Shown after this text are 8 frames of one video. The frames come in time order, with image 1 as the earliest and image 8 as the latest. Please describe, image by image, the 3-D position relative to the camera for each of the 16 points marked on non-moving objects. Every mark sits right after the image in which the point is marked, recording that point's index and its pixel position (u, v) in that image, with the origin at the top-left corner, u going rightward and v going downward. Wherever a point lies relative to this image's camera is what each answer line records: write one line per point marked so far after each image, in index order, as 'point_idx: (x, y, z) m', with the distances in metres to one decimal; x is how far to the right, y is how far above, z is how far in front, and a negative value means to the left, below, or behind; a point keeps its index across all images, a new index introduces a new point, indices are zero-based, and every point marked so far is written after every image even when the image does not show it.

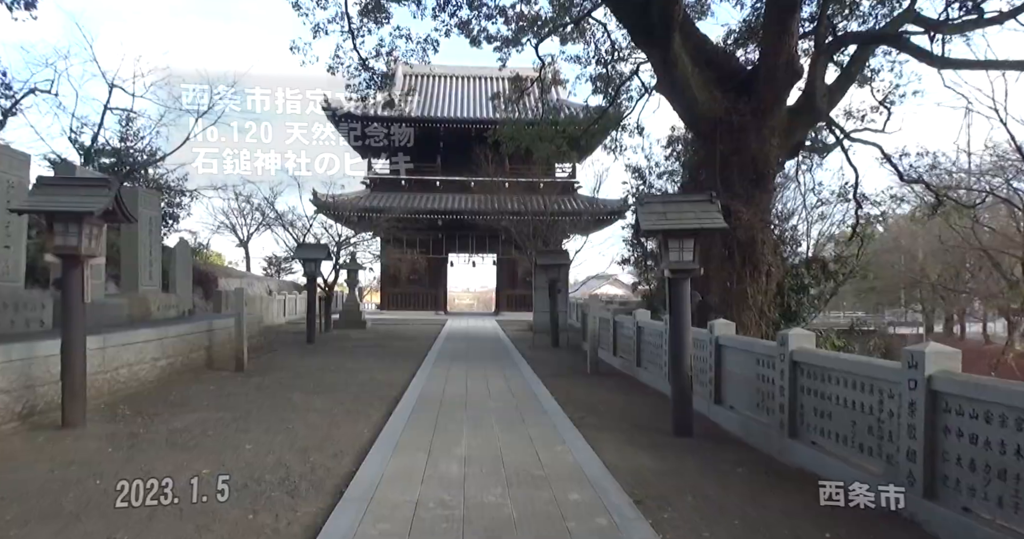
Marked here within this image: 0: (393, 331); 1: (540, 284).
0: (-3.2, -1.6, +16.3) m
1: (+0.6, -0.3, +13.9) m
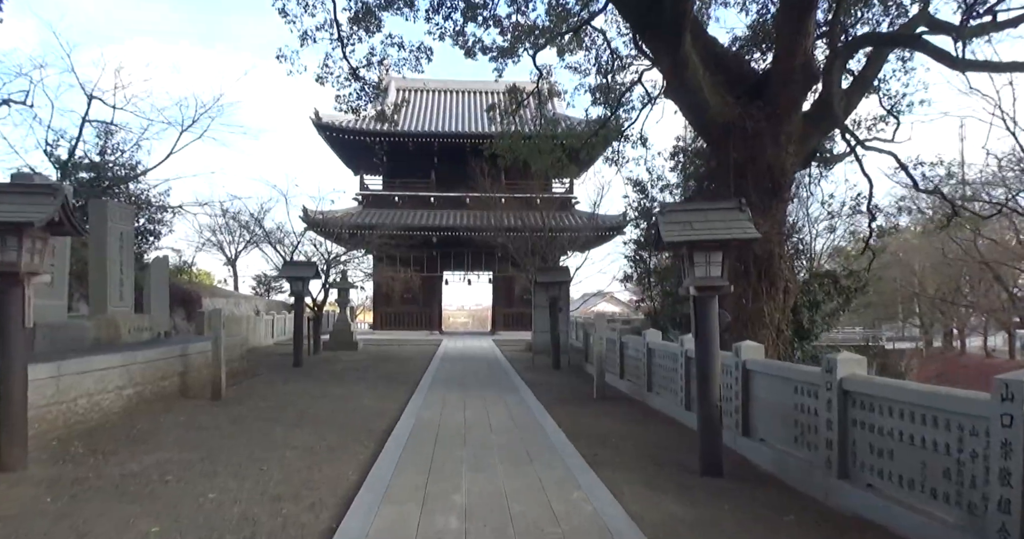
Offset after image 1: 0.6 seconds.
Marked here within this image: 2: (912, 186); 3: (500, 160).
0: (-3.3, -2.1, +15.6) m
1: (+0.6, -0.7, +13.3) m
2: (+6.9, +1.4, +10.6) m
3: (-0.3, +2.9, +16.1) m
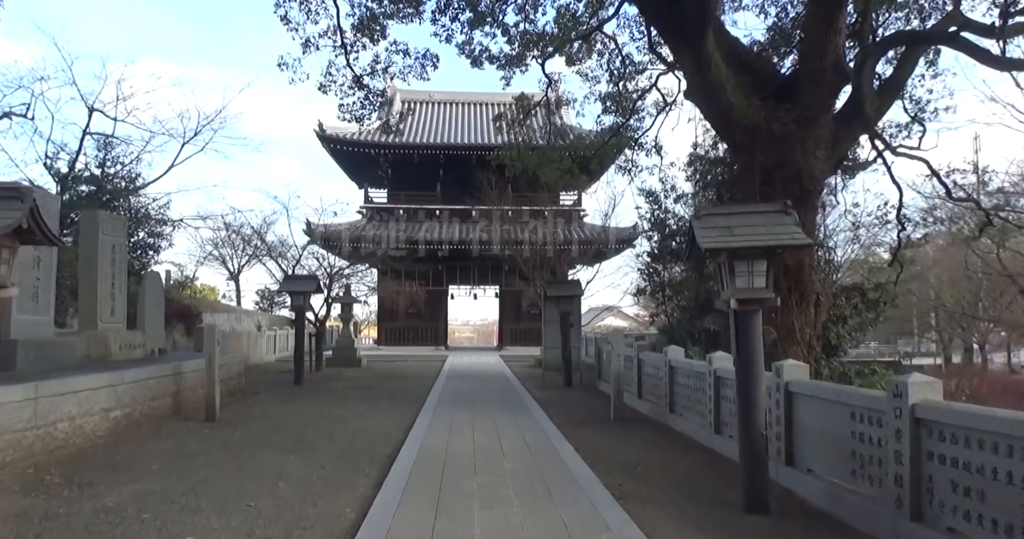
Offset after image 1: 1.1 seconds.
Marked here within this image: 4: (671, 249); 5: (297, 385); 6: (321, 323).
0: (-3.1, -2.5, +15.1) m
1: (+0.8, -1.0, +12.8) m
2: (+7.1, +1.2, +10.1) m
3: (-0.1, +2.5, +15.6) m
4: (+3.3, +0.4, +12.9) m
5: (-4.0, -2.1, +11.3) m
6: (-4.3, -1.2, +13.7) m
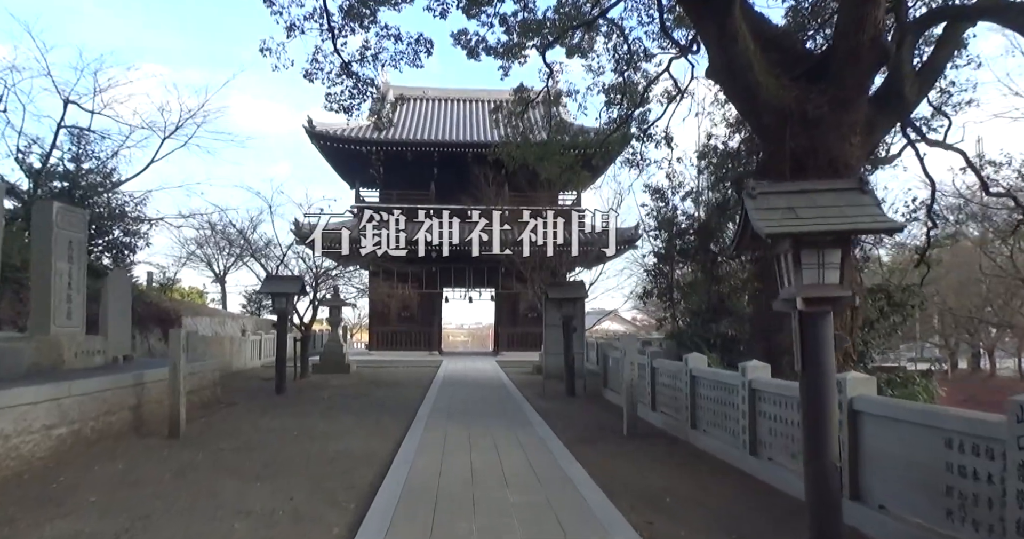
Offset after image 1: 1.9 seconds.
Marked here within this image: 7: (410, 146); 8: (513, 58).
0: (-3.1, -2.5, +14.3) m
1: (+0.8, -1.0, +12.0) m
2: (+7.1, +1.2, +9.3) m
3: (-0.1, +2.5, +14.8) m
4: (+3.3, +0.4, +12.1) m
5: (-4.0, -2.1, +10.4) m
6: (-4.3, -1.2, +12.9) m
7: (-3.3, +4.0, +19.9) m
8: (0.0, +4.9, +14.1) m
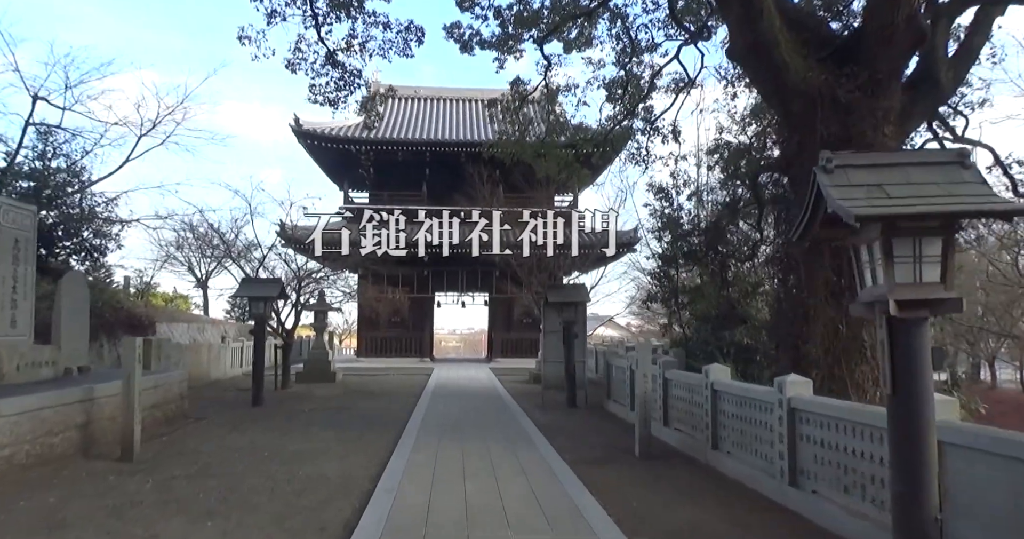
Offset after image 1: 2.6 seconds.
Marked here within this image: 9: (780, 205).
0: (-3.2, -2.5, +13.5) m
1: (+0.7, -1.0, +11.2) m
2: (+7.0, +1.2, +8.7) m
3: (-0.3, +2.4, +14.1) m
4: (+3.2, +0.3, +11.4) m
5: (-4.0, -2.1, +9.6) m
6: (-4.4, -1.3, +12.1) m
7: (-3.4, +3.9, +19.1) m
8: (-0.1, +4.8, +13.4) m
9: (+3.5, +0.8, +8.0) m
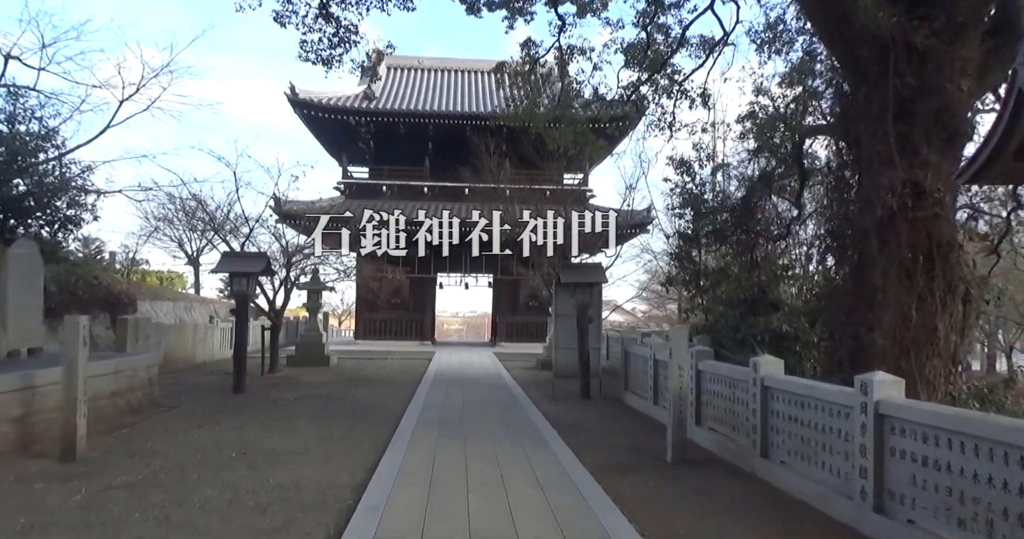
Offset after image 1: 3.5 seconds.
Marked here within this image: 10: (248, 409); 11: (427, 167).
0: (-3.1, -2.1, +12.6) m
1: (+0.8, -0.7, +10.3) m
2: (+7.2, +1.4, +7.7) m
3: (-0.1, +2.9, +13.1) m
4: (+3.3, +0.7, +10.4) m
5: (-3.9, -1.8, +8.7) m
6: (-4.2, -0.8, +11.1) m
7: (-3.2, +4.5, +18.1) m
8: (+0.2, +5.2, +12.3) m
9: (+3.6, +1.1, +7.0) m
10: (-3.3, -1.7, +7.7) m
11: (-2.6, +3.2, +19.1) m
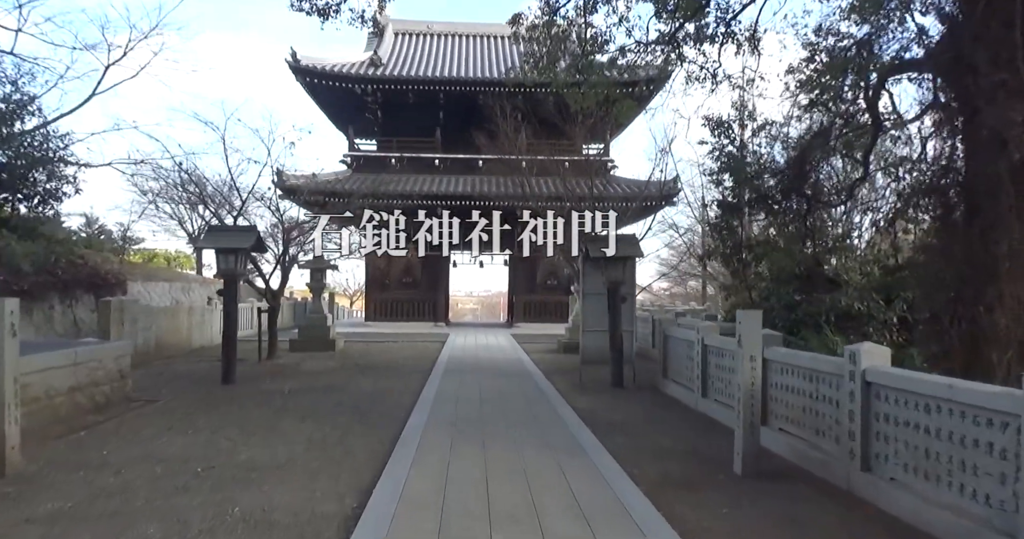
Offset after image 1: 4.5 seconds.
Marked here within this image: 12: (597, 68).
0: (-2.7, -1.6, +11.6) m
1: (+1.2, -0.3, +9.2) m
2: (+7.4, +1.8, +6.4) m
3: (+0.3, +3.3, +11.9) m
4: (+3.6, +1.1, +9.2) m
5: (-3.6, -1.5, +7.8) m
6: (-3.9, -0.4, +10.2) m
7: (-2.8, +5.1, +16.9) m
8: (+0.5, +5.7, +11.1) m
9: (+3.9, +1.4, +5.8) m
10: (-3.0, -1.5, +6.8) m
11: (-2.2, +3.8, +17.9) m
12: (+1.4, +3.3, +10.2) m
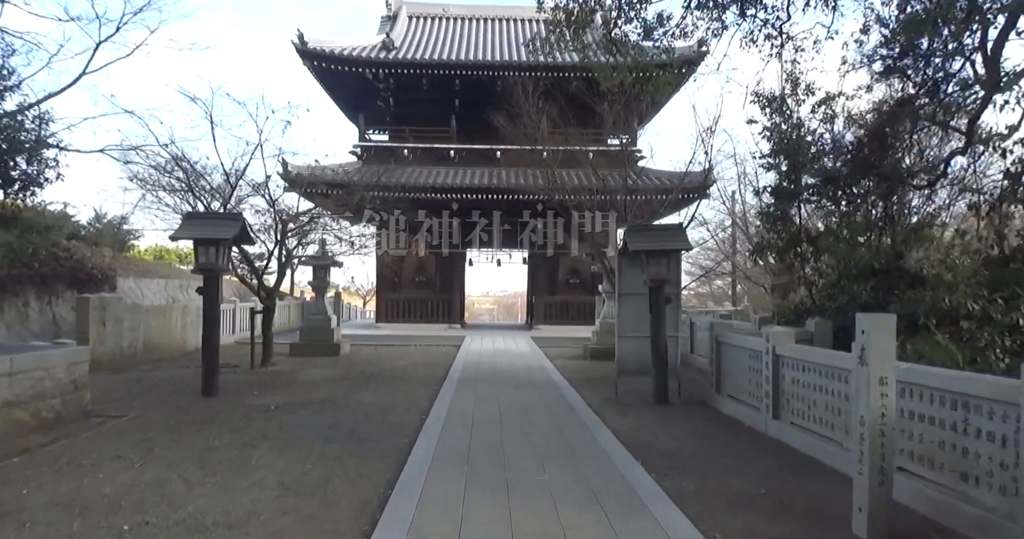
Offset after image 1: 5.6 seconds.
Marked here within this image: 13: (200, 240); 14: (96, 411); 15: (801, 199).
0: (-2.3, -1.6, +10.5) m
1: (+1.5, -0.2, +8.0) m
2: (+7.7, +1.8, +5.0) m
3: (+0.7, +3.4, +10.7) m
4: (+4.0, +1.1, +8.0) m
5: (-3.3, -1.4, +6.7) m
6: (-3.6, -0.4, +9.1) m
7: (-2.2, +5.2, +15.8) m
8: (+0.9, +5.8, +9.9) m
9: (+4.1, +1.4, +4.5) m
10: (-2.8, -1.4, +5.7) m
11: (-1.6, +3.9, +16.8) m
12: (+1.8, +3.3, +9.0) m
13: (-3.4, +0.3, +6.8) m
14: (-4.0, -1.3, +6.0) m
15: (+3.9, +1.0, +8.2) m
